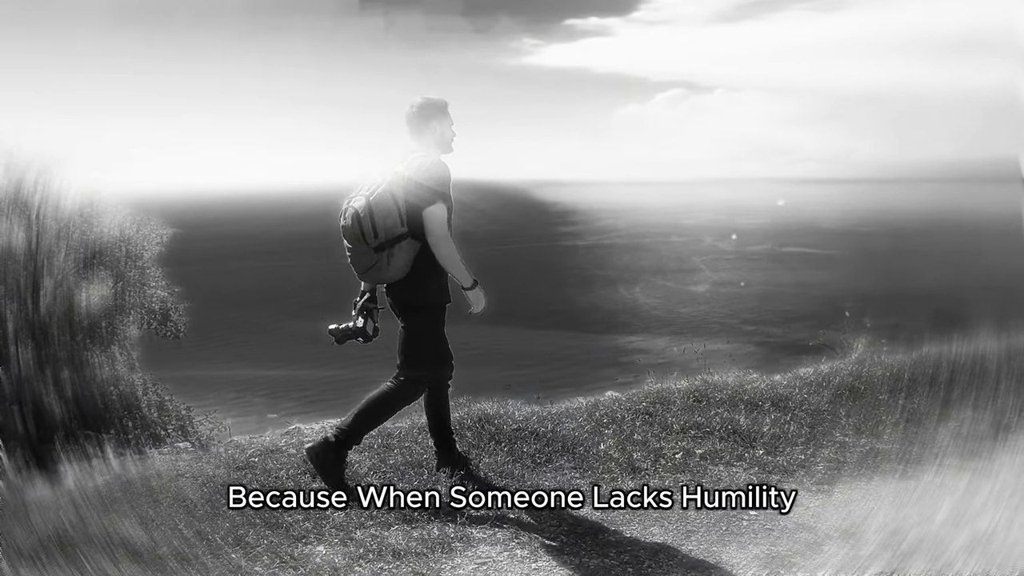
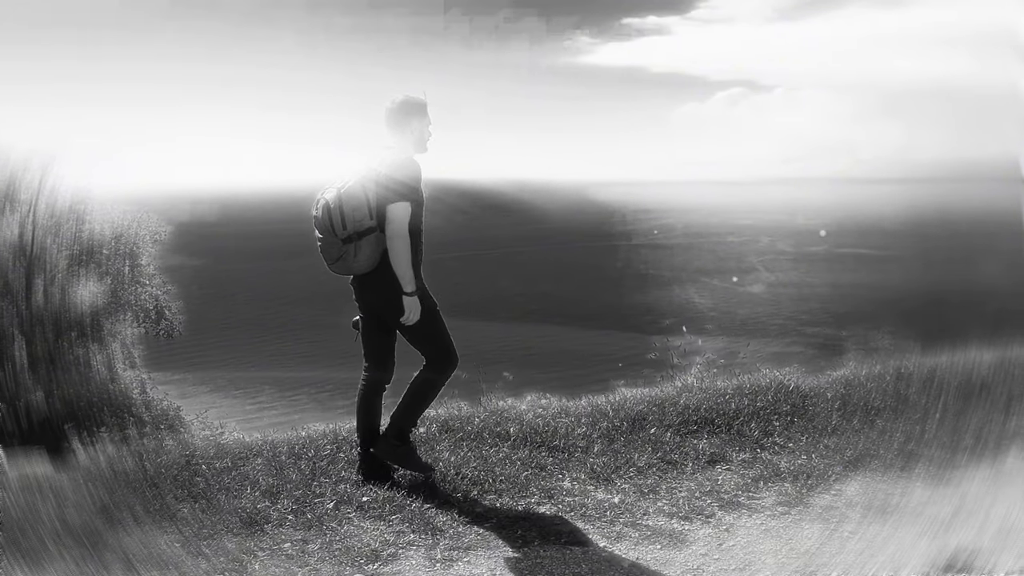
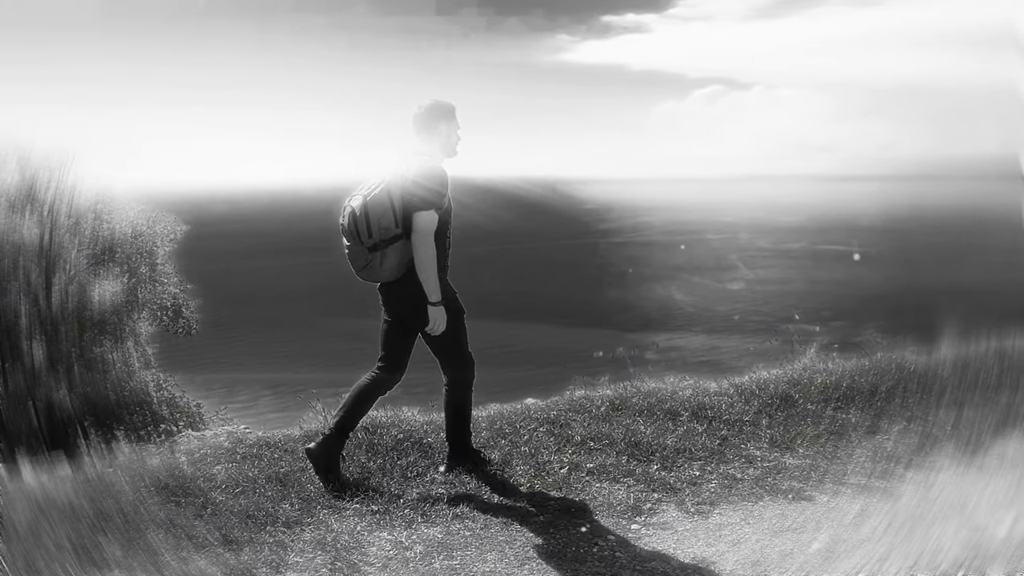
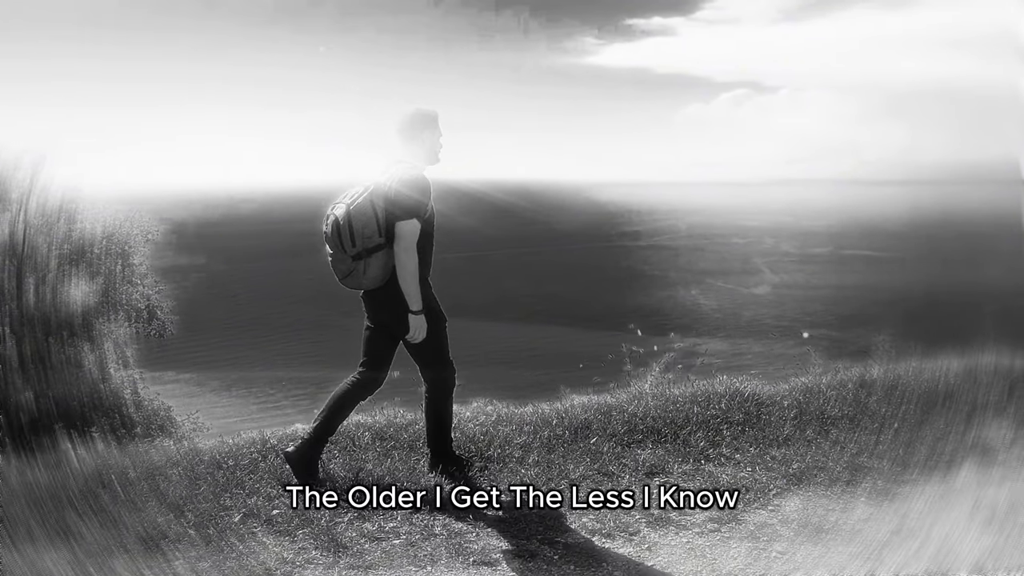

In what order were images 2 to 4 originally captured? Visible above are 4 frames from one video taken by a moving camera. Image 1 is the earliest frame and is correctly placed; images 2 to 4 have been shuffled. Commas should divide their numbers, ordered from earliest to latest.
3, 2, 4
